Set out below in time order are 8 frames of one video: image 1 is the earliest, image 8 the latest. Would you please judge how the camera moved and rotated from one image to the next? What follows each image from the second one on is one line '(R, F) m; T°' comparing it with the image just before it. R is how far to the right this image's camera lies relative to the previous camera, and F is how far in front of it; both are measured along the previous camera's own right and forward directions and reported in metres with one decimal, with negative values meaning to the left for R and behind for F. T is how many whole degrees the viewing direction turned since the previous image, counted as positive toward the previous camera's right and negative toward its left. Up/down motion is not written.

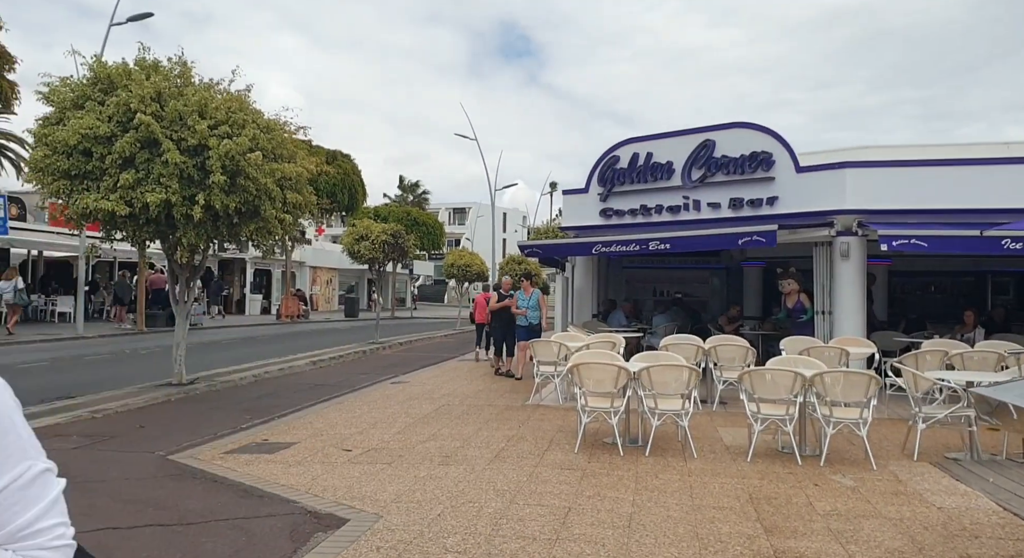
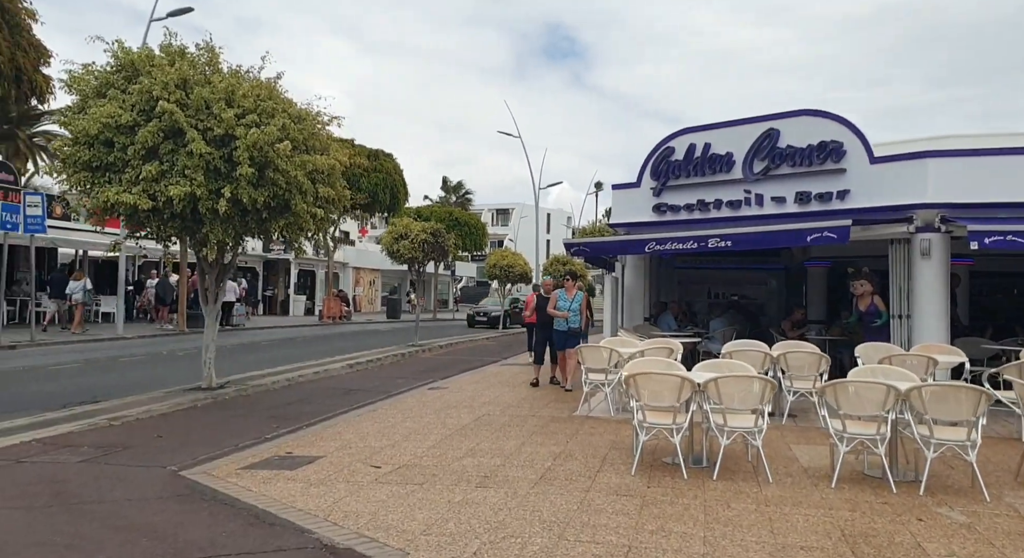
(0.0, +0.8) m; -4°
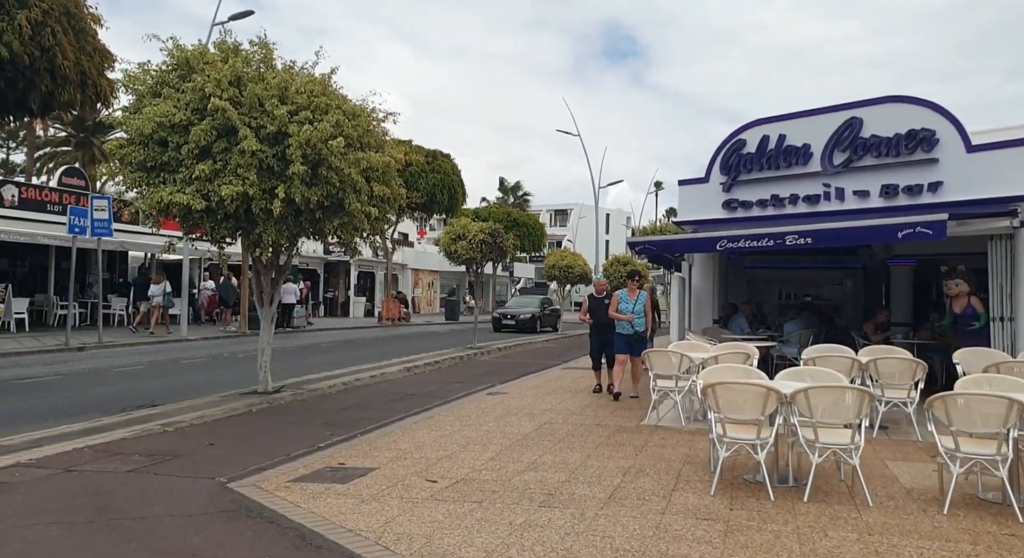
(-0.1, +0.5) m; -5°
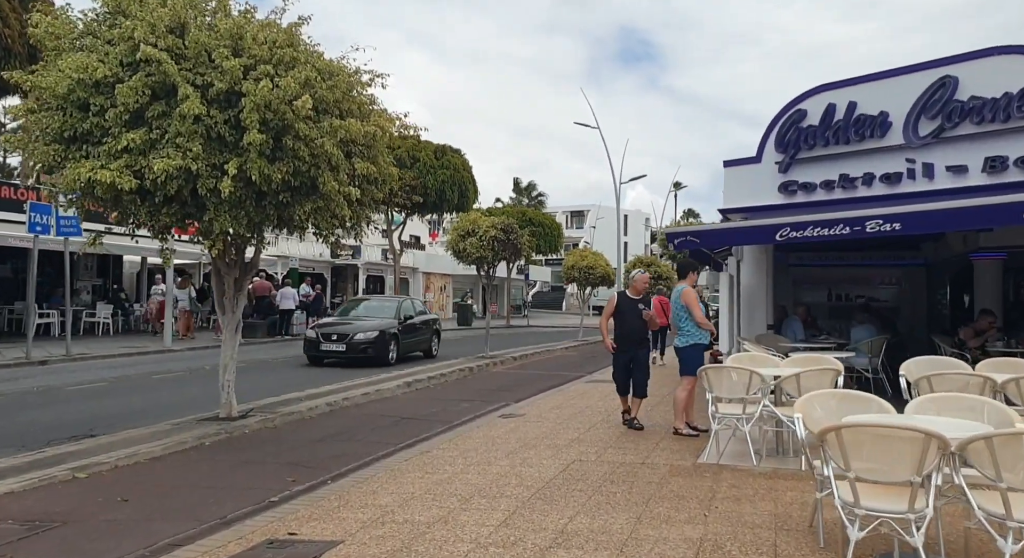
(0.0, +2.0) m; -1°
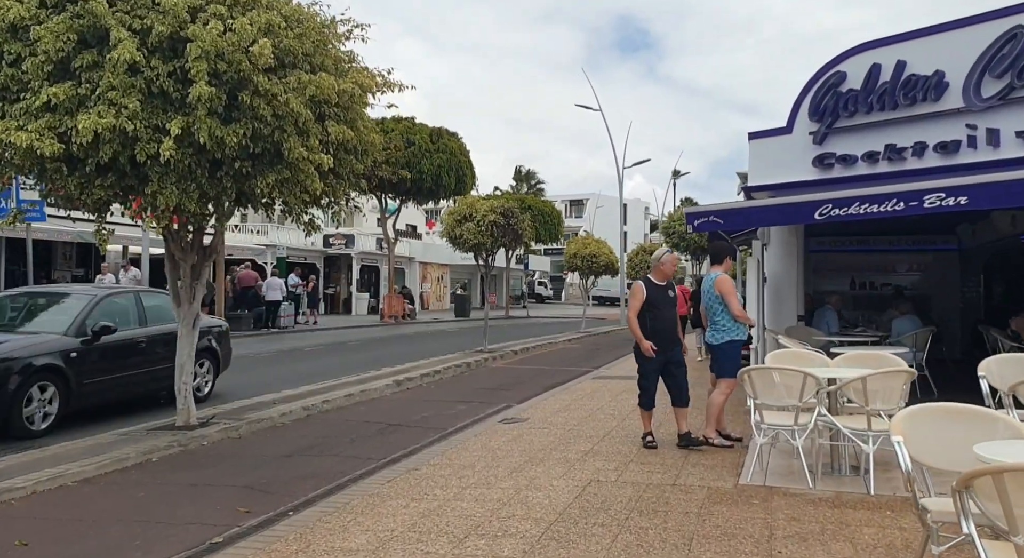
(0.0, +1.2) m; 0°
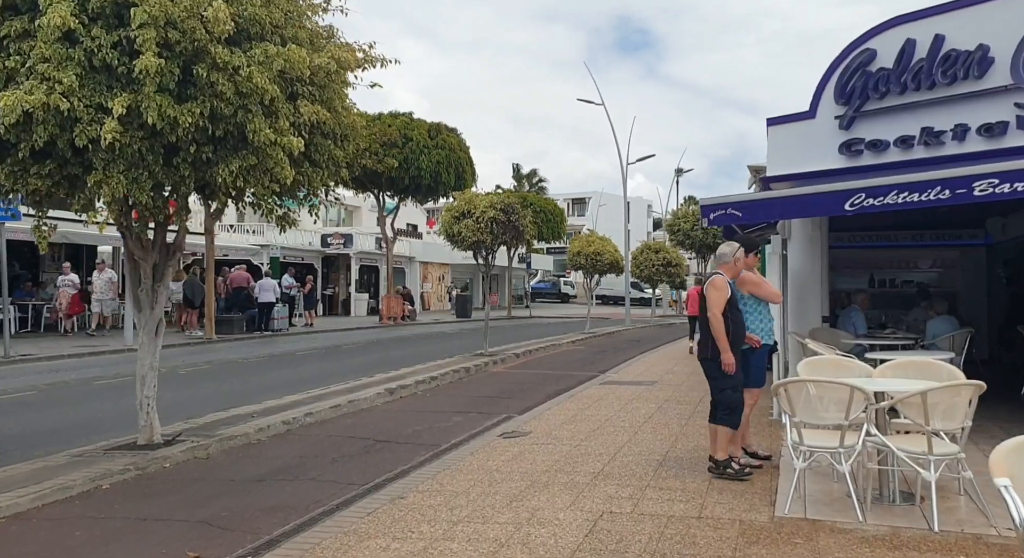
(0.0, +0.8) m; 0°
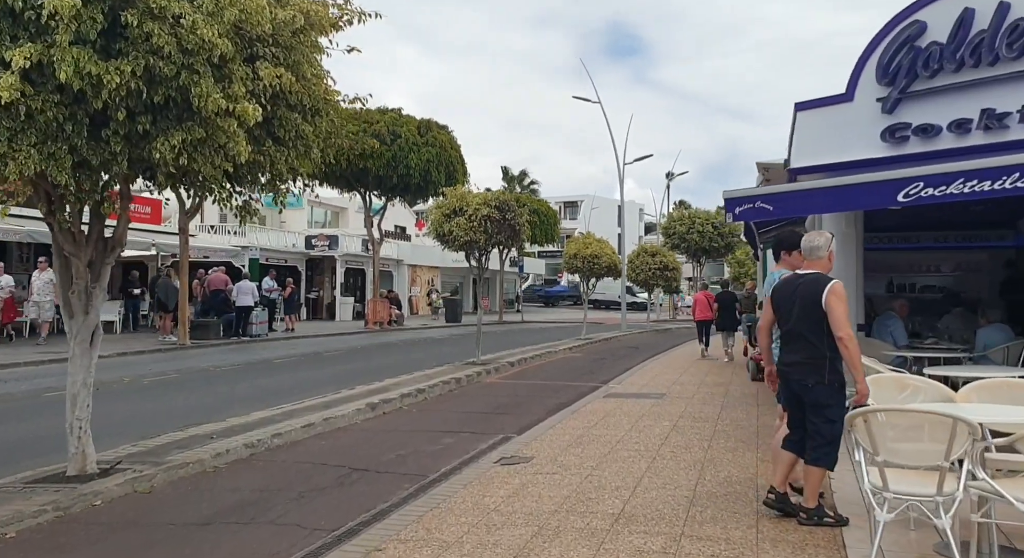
(-0.1, +1.1) m; +1°
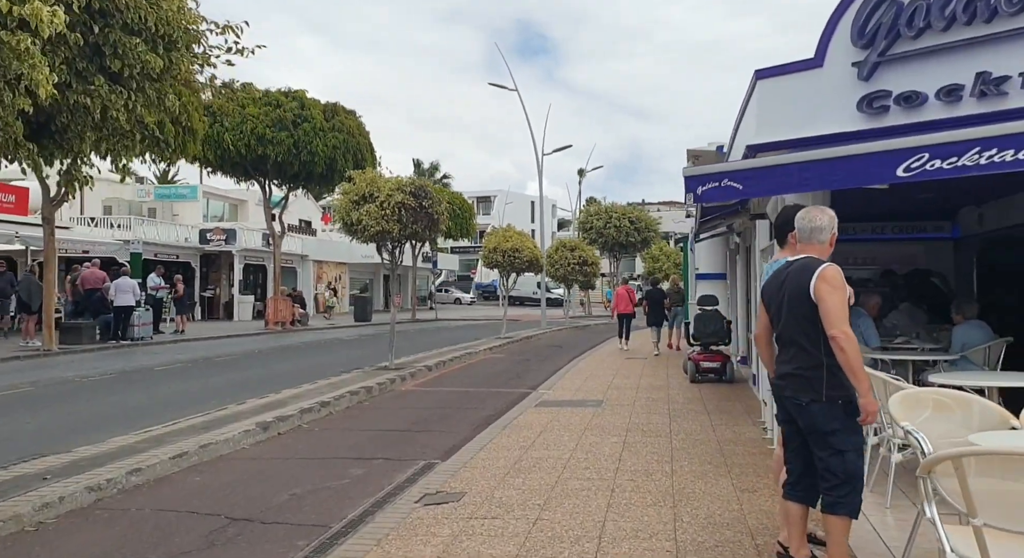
(-0.1, +1.4) m; +7°
